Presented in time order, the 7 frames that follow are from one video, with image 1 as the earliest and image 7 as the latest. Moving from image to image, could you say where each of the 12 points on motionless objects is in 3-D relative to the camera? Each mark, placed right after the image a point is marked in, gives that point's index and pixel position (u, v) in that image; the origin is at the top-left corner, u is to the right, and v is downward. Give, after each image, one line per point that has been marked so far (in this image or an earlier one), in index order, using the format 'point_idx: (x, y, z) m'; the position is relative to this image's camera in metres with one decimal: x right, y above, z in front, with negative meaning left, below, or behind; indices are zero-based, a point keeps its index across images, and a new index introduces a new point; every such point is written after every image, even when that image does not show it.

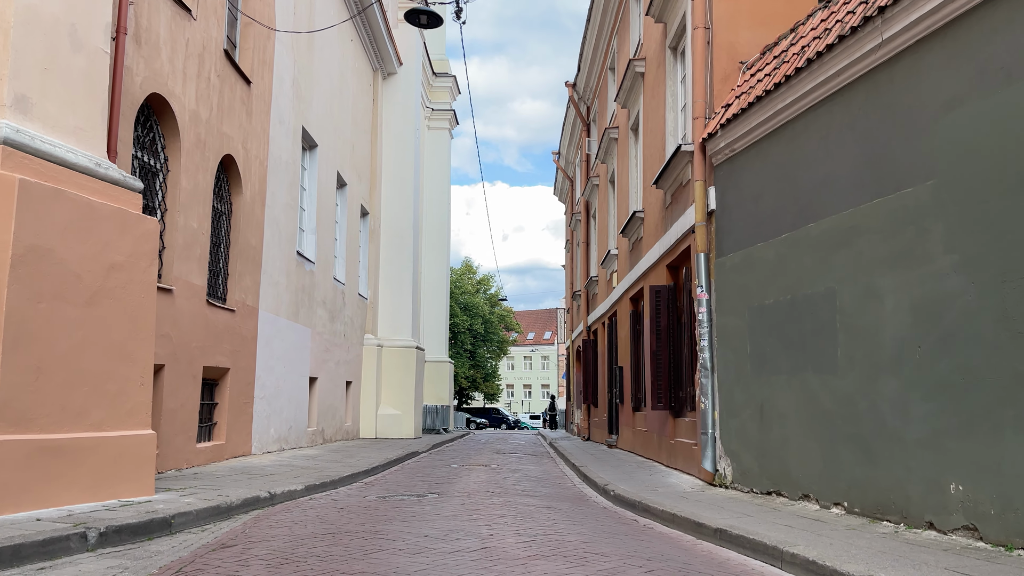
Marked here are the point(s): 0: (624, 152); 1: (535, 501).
0: (+2.4, +2.9, +17.4) m
1: (+0.3, -2.4, +9.2) m
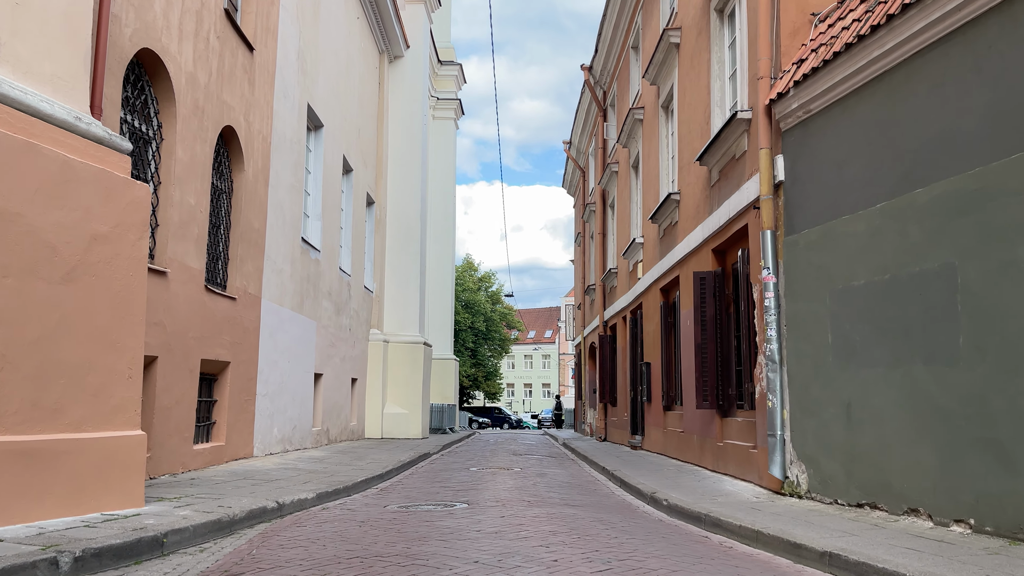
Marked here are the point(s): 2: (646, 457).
0: (+2.8, +3.1, +16.2) m
1: (+0.7, -2.2, +8.0) m
2: (+2.4, -3.0, +14.7) m
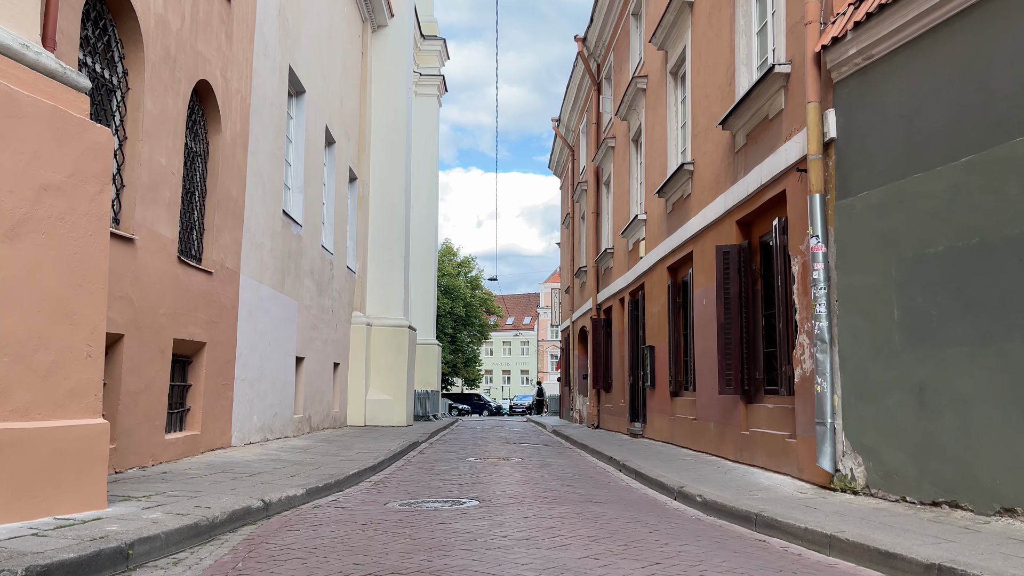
0: (+2.7, +3.5, +15.3) m
1: (+0.8, -1.9, +7.1) m
2: (+2.4, -2.7, +13.8) m
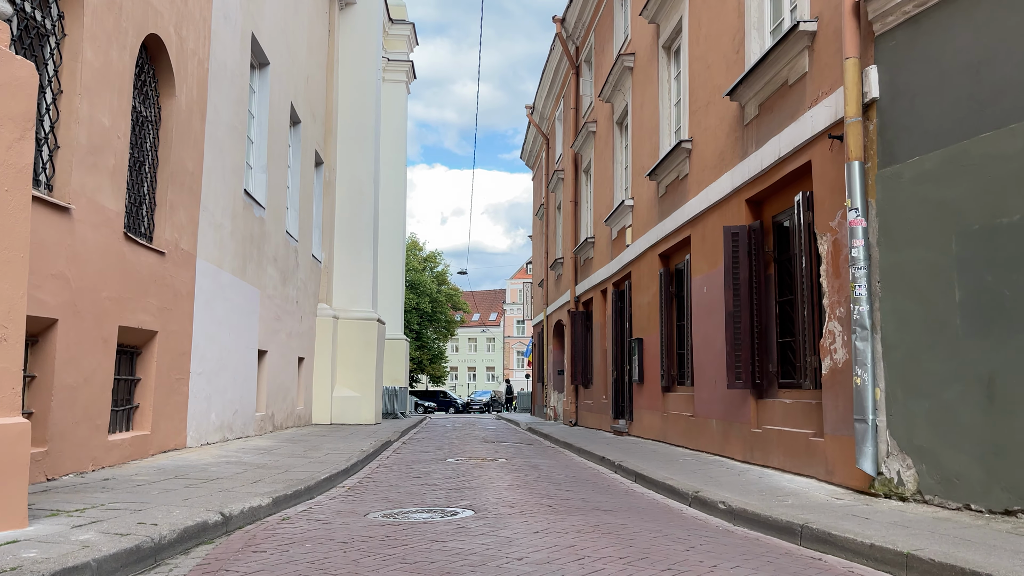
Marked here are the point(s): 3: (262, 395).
0: (+2.4, +3.7, +14.4) m
1: (+0.9, -1.8, +6.2) m
2: (+2.1, -2.5, +12.9) m
3: (-4.6, -2.0, +15.1) m
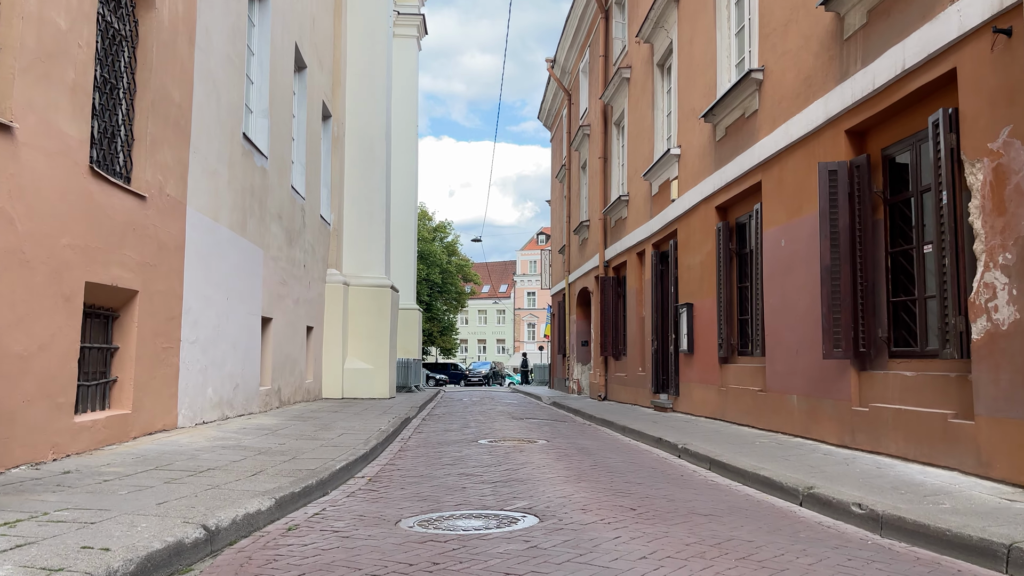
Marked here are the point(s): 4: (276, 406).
0: (+2.9, +4.4, +12.7) m
1: (+1.3, -1.4, +4.6) m
2: (+2.6, -1.9, +11.4) m
3: (-4.1, -1.3, +13.6) m
4: (-4.0, -2.0, +13.9) m
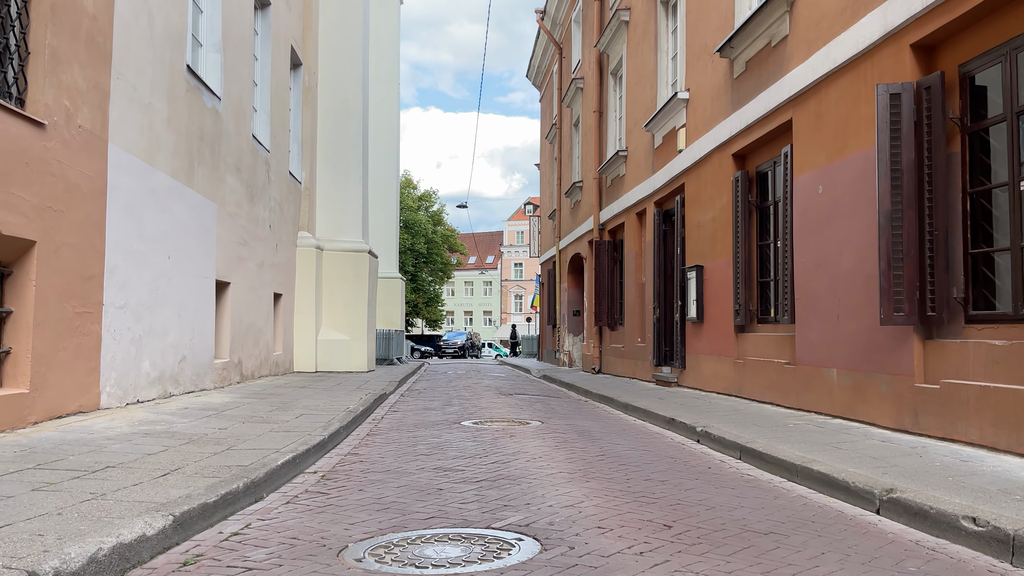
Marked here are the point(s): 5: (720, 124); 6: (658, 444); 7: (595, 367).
0: (+2.8, +4.9, +11.1) m
1: (+1.3, -1.1, +3.2) m
2: (+2.5, -1.4, +10.0) m
3: (-4.3, -0.7, +12.1) m
4: (-4.2, -1.4, +12.5) m
5: (+2.7, +2.1, +10.7) m
6: (+1.3, -1.3, +7.1) m
7: (+1.9, -1.8, +18.3) m
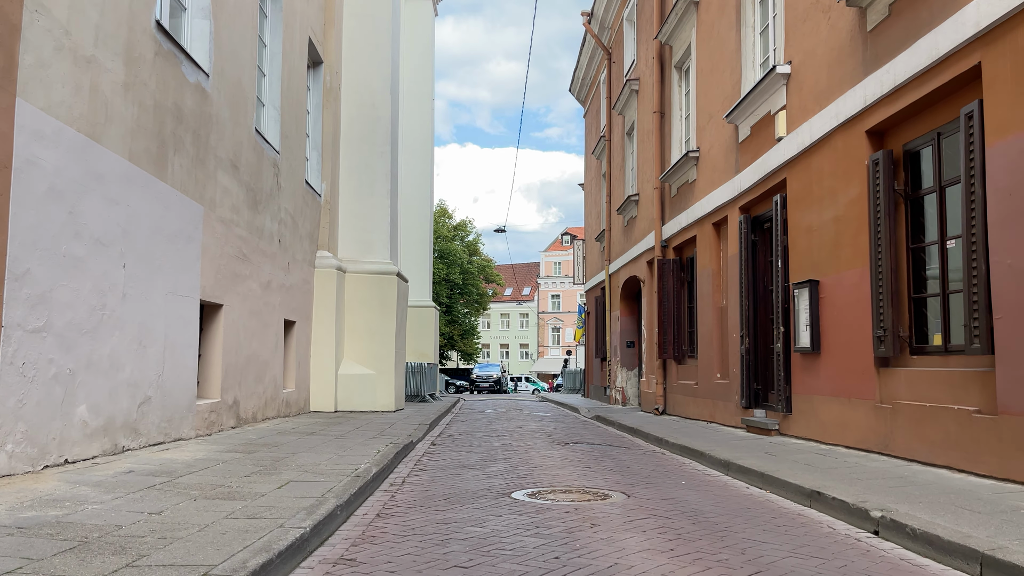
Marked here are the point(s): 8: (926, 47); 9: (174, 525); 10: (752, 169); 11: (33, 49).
0: (+3.4, +4.7, +8.7) m
1: (+1.6, -1.0, +0.7) m
2: (+3.1, -1.5, +7.4) m
3: (-3.6, -1.0, +9.8) m
4: (-3.5, -1.7, +10.1) m
5: (+3.3, +1.9, +8.3) m
6: (+1.7, -1.4, +4.5) m
7: (+2.8, -2.3, +15.7) m
8: (+3.4, +2.0, +6.7) m
9: (-1.8, -1.2, +4.3) m
10: (+3.2, +1.6, +10.9) m
11: (-3.3, +1.7, +5.5) m
